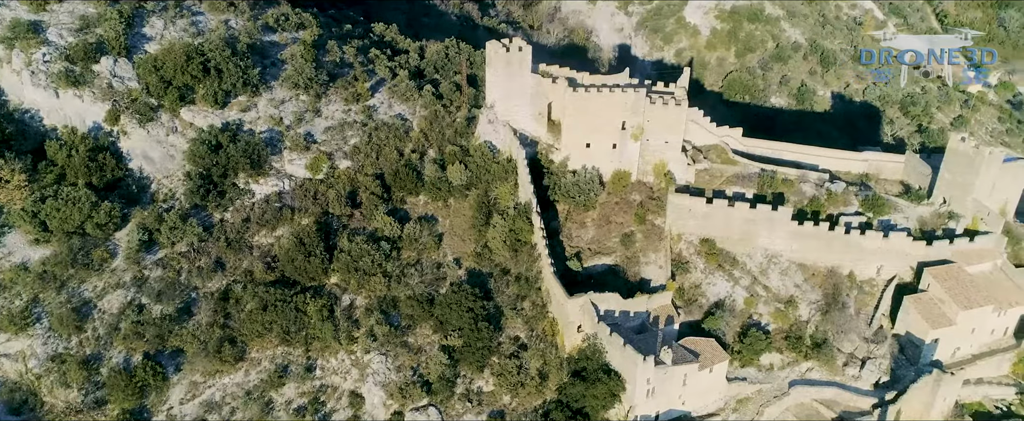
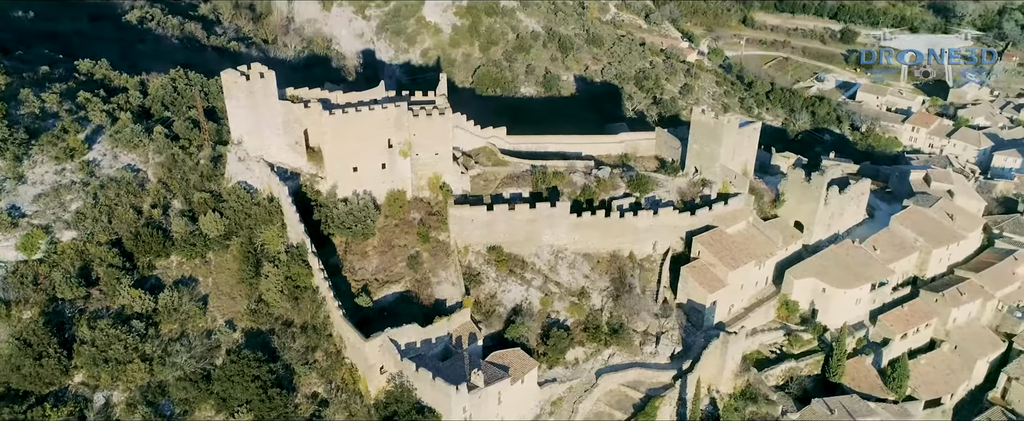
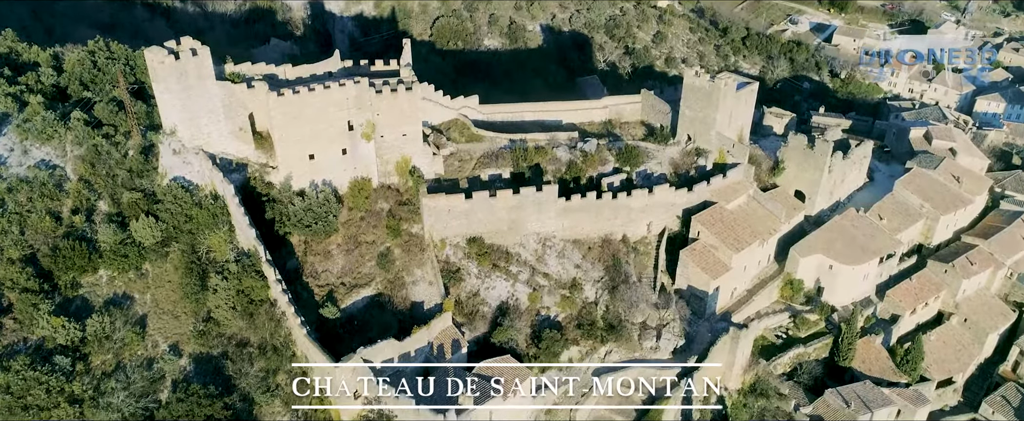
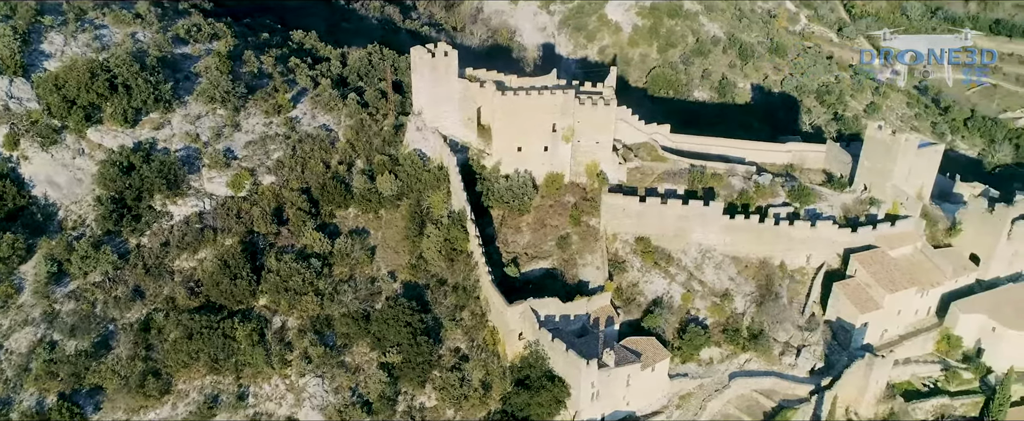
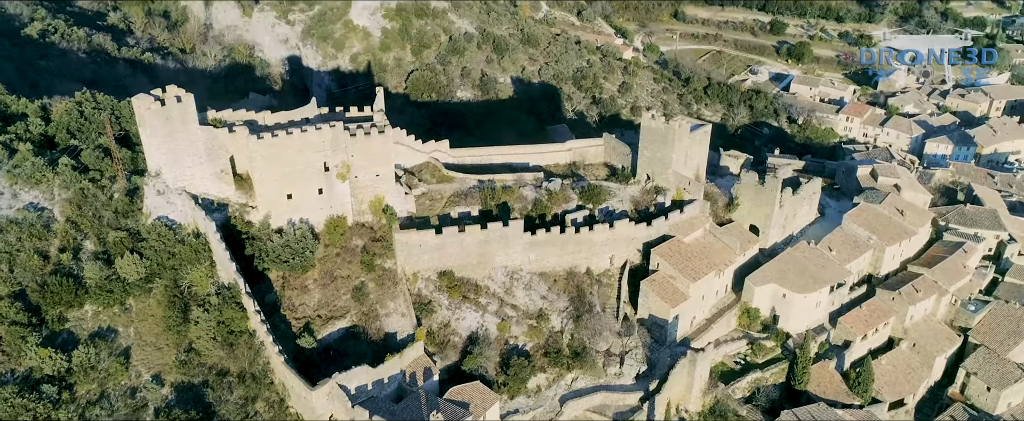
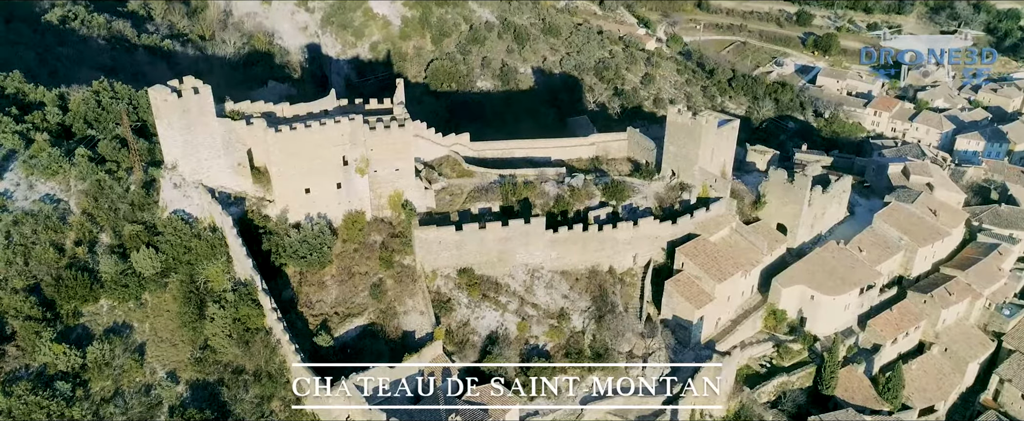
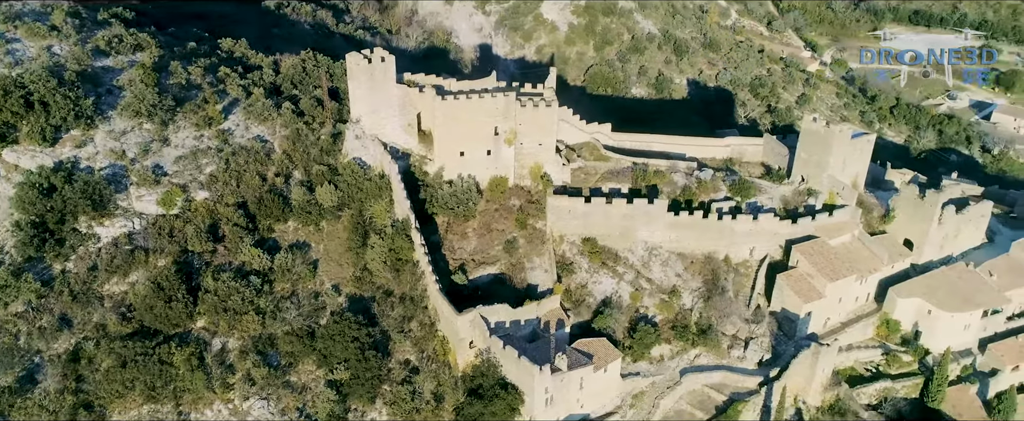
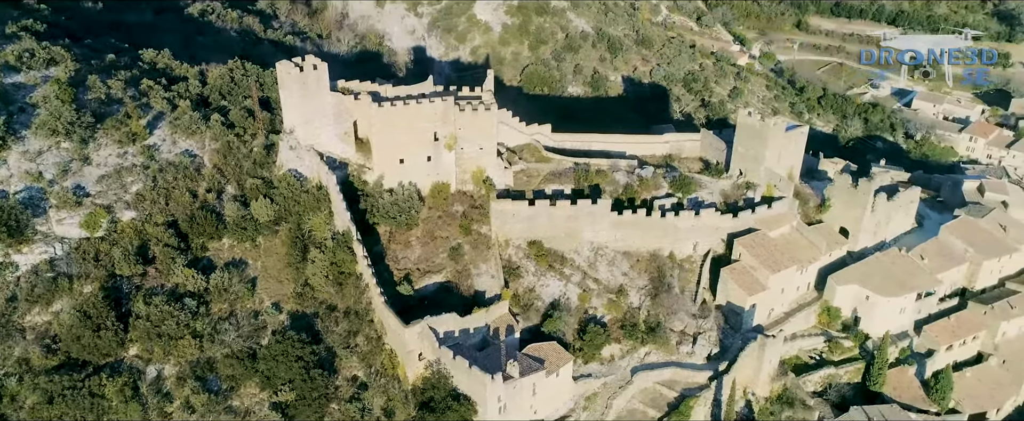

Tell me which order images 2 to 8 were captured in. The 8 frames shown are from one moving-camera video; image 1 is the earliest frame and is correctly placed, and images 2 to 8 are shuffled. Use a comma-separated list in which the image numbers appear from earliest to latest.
4, 7, 8, 2, 5, 6, 3
